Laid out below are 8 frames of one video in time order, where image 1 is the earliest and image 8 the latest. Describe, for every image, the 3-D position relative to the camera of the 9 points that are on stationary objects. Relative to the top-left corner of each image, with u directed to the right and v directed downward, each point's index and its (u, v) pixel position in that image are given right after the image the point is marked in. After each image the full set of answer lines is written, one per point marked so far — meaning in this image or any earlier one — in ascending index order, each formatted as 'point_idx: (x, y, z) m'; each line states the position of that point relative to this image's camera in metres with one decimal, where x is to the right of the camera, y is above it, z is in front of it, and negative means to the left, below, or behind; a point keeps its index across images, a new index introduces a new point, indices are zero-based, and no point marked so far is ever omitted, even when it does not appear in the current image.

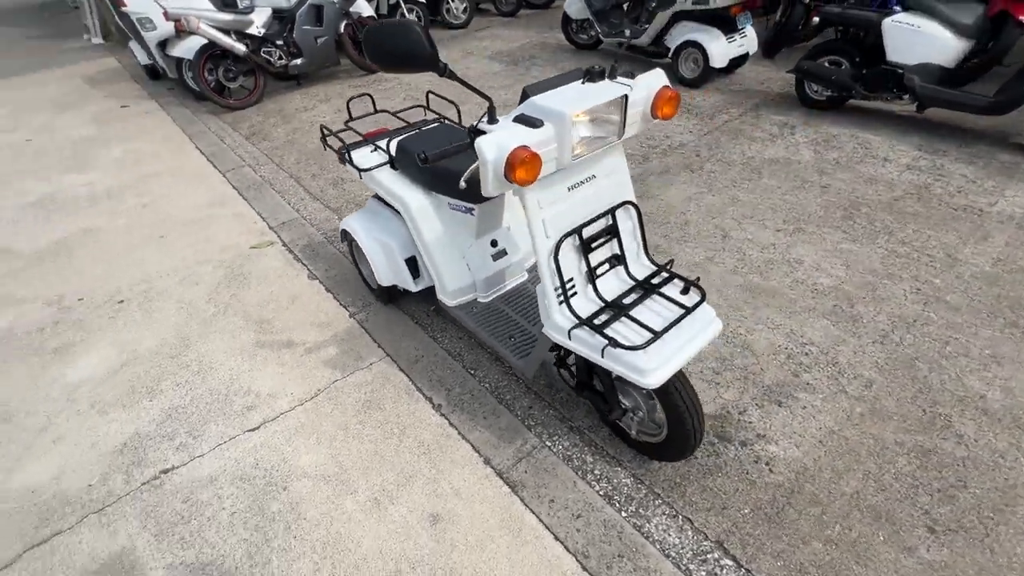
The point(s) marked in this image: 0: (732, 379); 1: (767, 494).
0: (+1.1, -0.5, +2.3) m
1: (+1.0, -0.8, +1.9) m
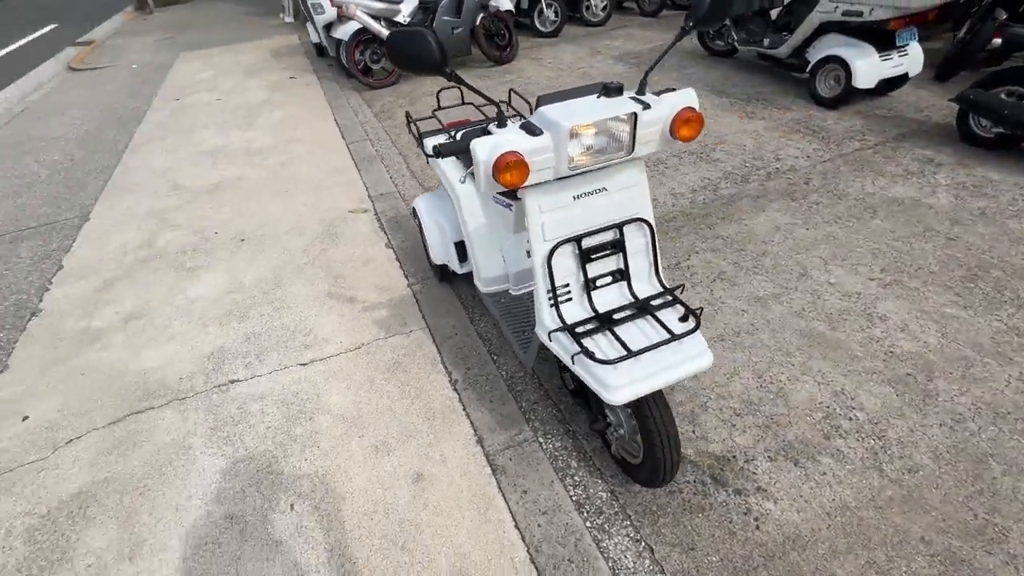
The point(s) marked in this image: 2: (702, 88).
0: (+1.1, -0.6, +2.2) m
1: (+0.9, -1.0, +1.8) m
2: (+2.3, +2.4, +5.7) m
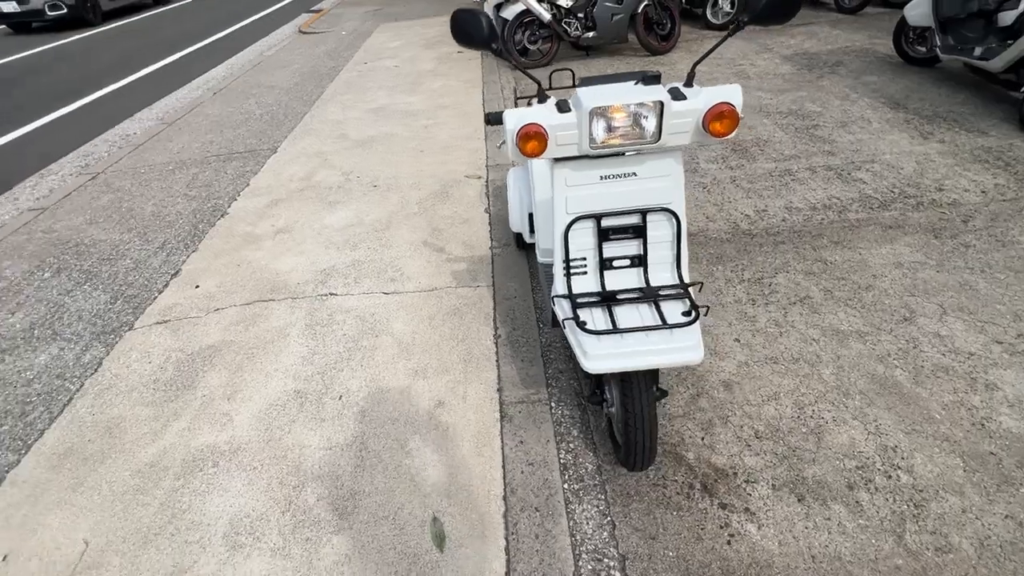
0: (+1.1, -0.7, +2.1) m
1: (+0.7, -1.0, +1.8) m
2: (+3.8, +2.0, +4.9) m
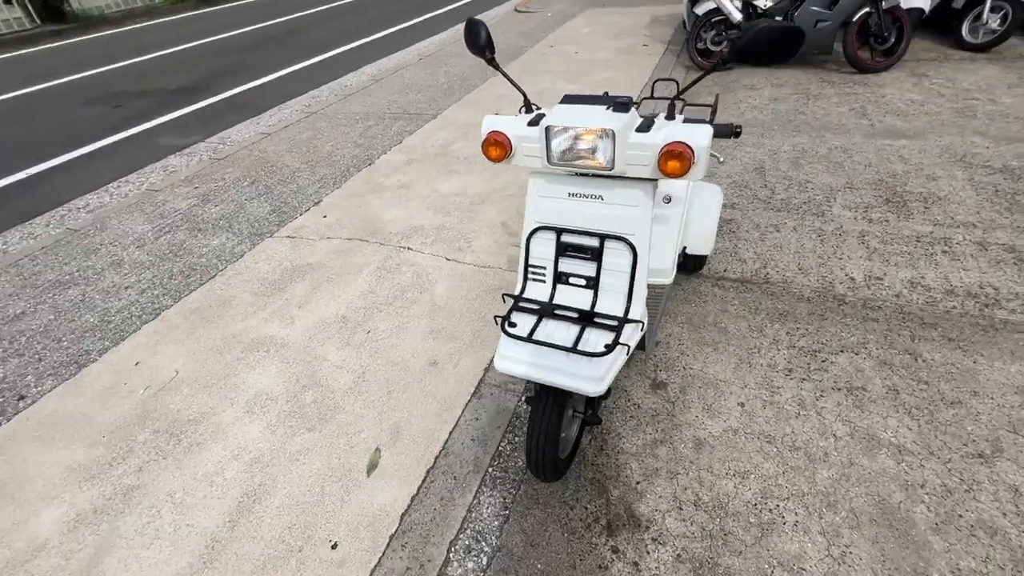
0: (+0.7, -0.9, +1.9) m
1: (+0.2, -1.1, +1.8) m
2: (+4.9, +0.9, +3.5) m
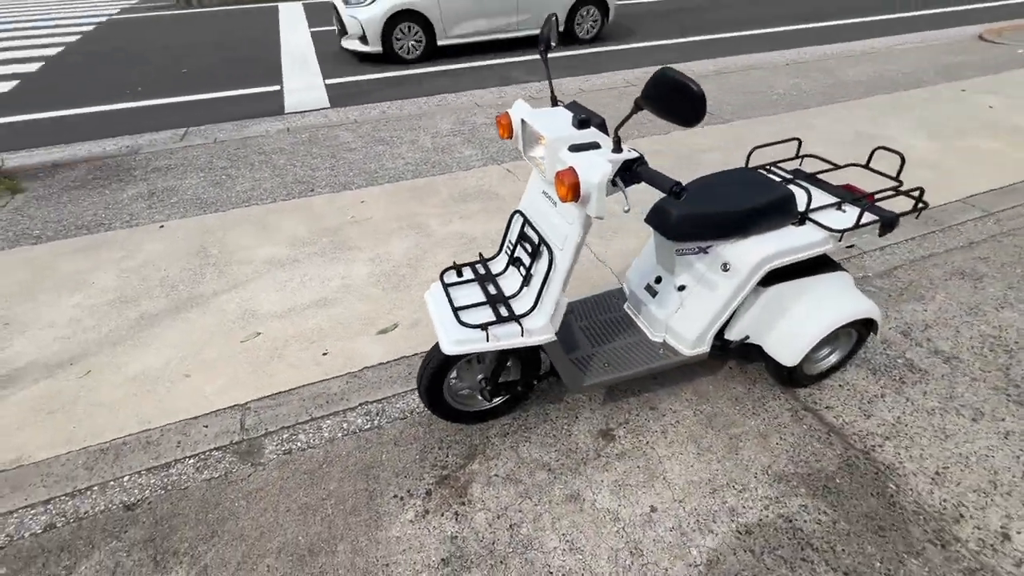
0: (-0.1, -1.0, +1.9) m
1: (-0.6, -0.9, +2.1) m
2: (+4.5, -1.7, +0.7) m
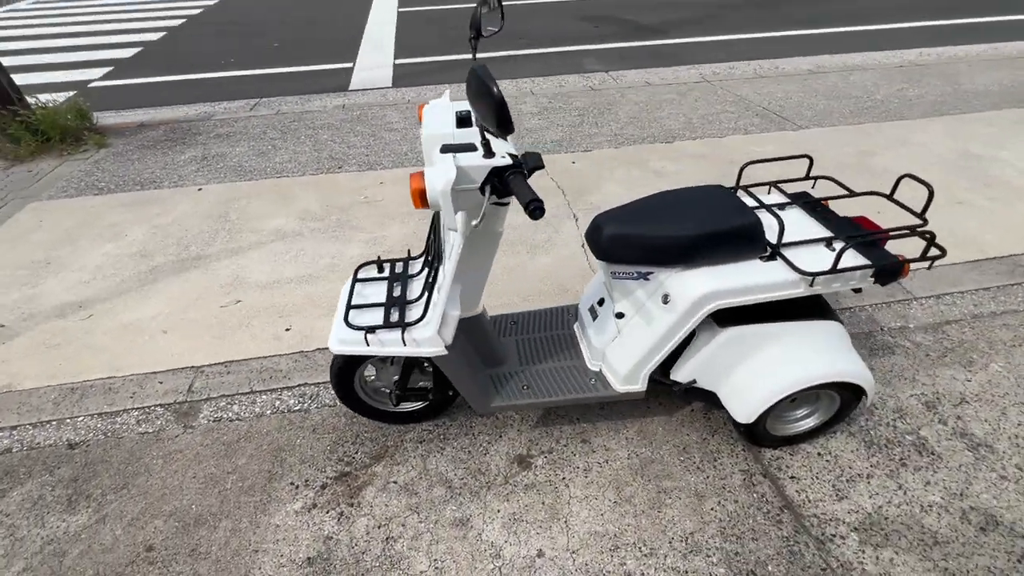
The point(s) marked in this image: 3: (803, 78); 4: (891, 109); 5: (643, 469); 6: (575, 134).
0: (-0.6, -1.0, +1.9) m
1: (-1.0, -0.8, +2.1) m
2: (+3.6, -2.3, -0.1) m
3: (+4.2, +3.0, +6.8) m
4: (+4.5, +2.1, +5.6) m
5: (+0.6, -0.8, +2.1) m
6: (+0.7, +1.7, +5.3) m
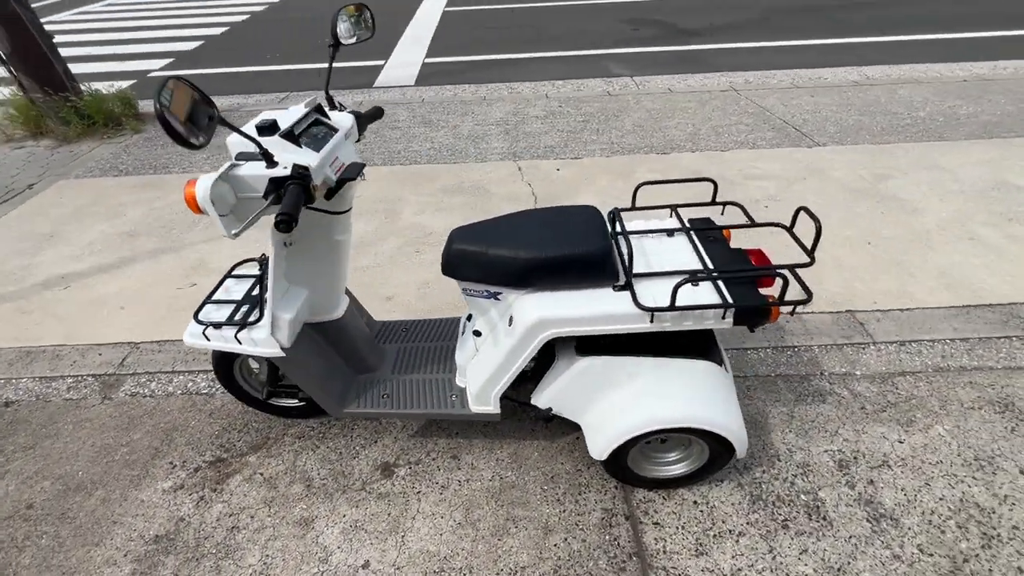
0: (-1.2, -1.0, +1.9) m
1: (-1.6, -0.7, +2.3) m
2: (+2.6, -2.6, -0.4) m
3: (+4.4, +2.6, +6.3) m
4: (+4.5, +1.7, +5.0) m
5: (0.0, -0.9, +2.0) m
6: (+0.6, +1.6, +5.2) m
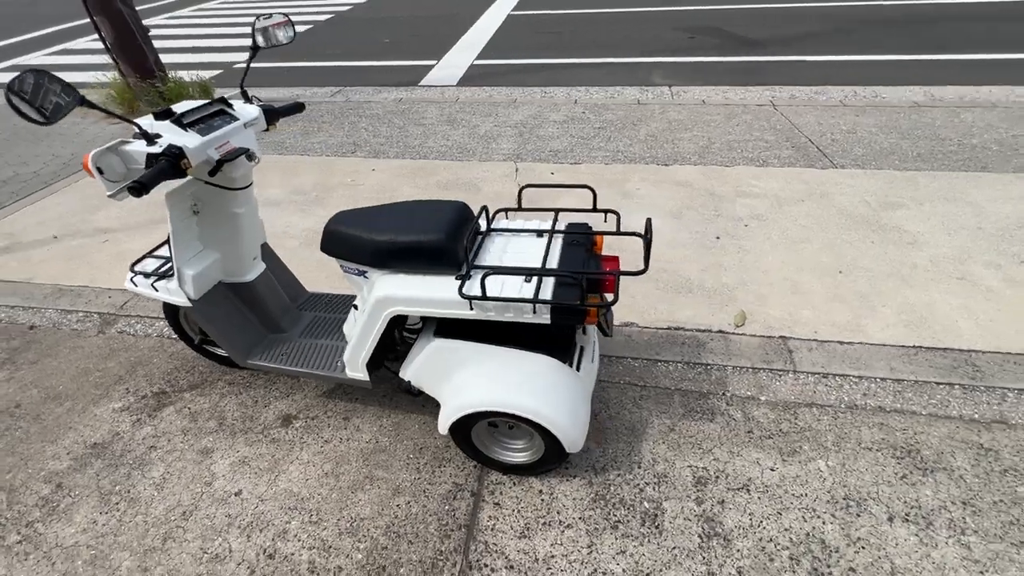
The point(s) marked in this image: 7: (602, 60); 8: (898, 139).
0: (-1.8, -0.8, +2.3) m
1: (-2.2, -0.5, +2.7) m
2: (+1.4, -2.8, -0.6) m
3: (+4.7, +2.2, +5.8) m
4: (+4.5, +1.3, +4.5) m
5: (-0.7, -0.8, +2.2) m
6: (+0.7, +1.6, +5.2) m
7: (+1.6, +3.9, +8.1) m
8: (+4.1, +1.6, +5.0) m
